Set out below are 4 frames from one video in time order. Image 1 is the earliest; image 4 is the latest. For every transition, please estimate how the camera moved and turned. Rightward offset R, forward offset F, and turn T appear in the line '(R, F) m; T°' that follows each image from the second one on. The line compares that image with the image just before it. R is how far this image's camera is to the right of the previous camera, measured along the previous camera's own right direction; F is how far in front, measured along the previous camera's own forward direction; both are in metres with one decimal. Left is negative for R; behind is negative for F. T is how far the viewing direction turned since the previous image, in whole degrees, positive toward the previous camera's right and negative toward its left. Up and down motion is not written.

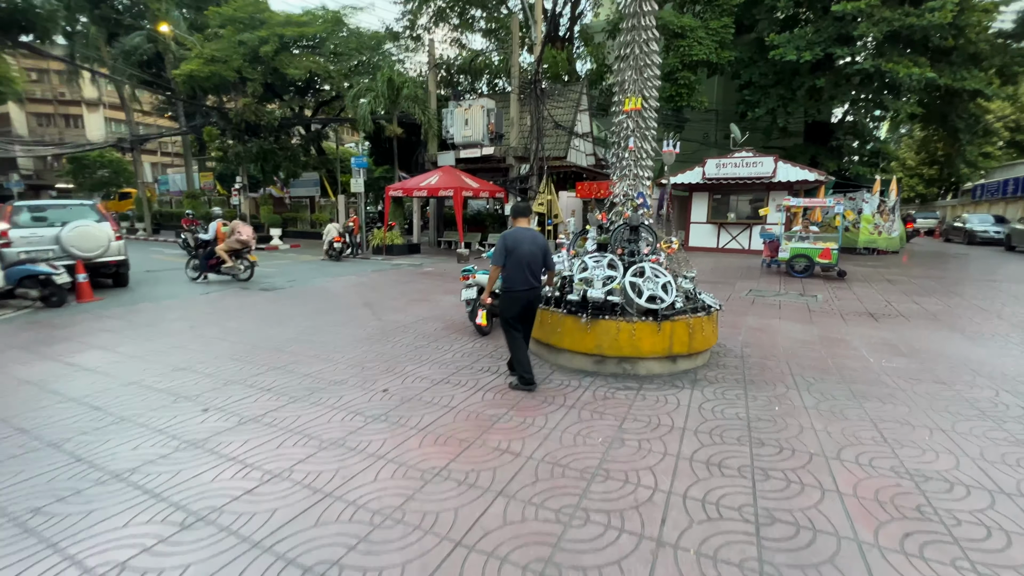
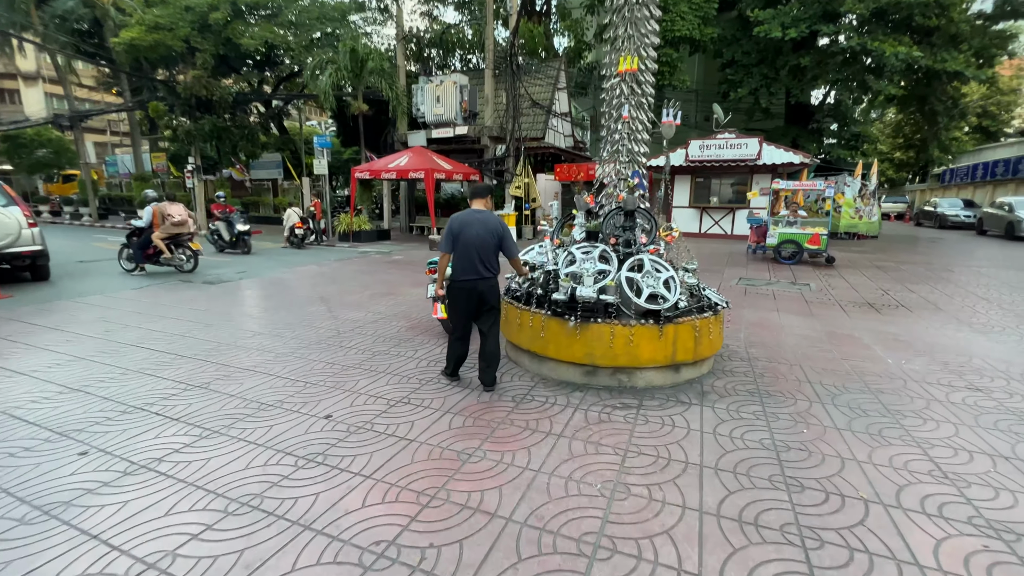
(0.0, +0.8) m; +3°
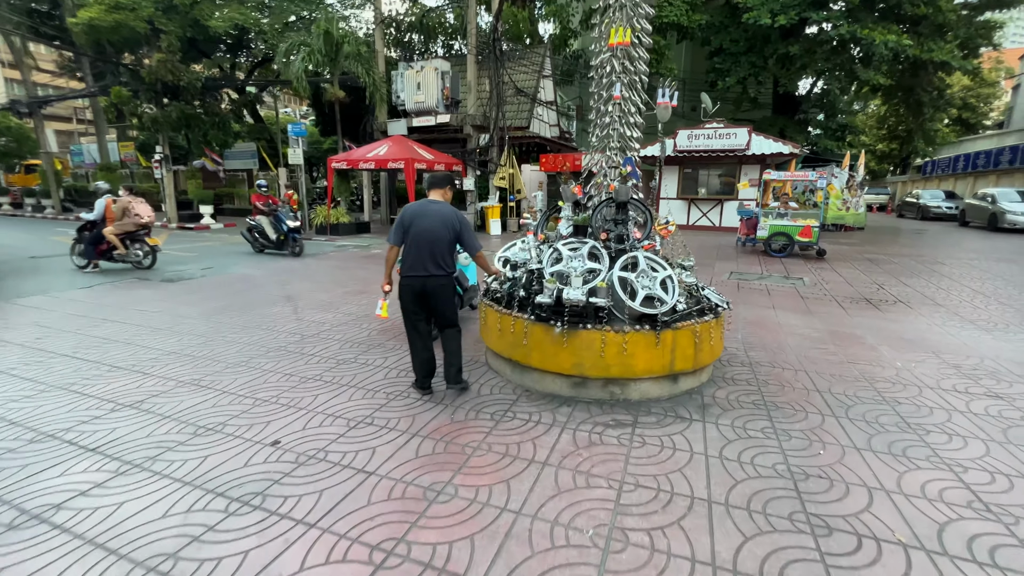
(+0.1, +0.5) m; +2°
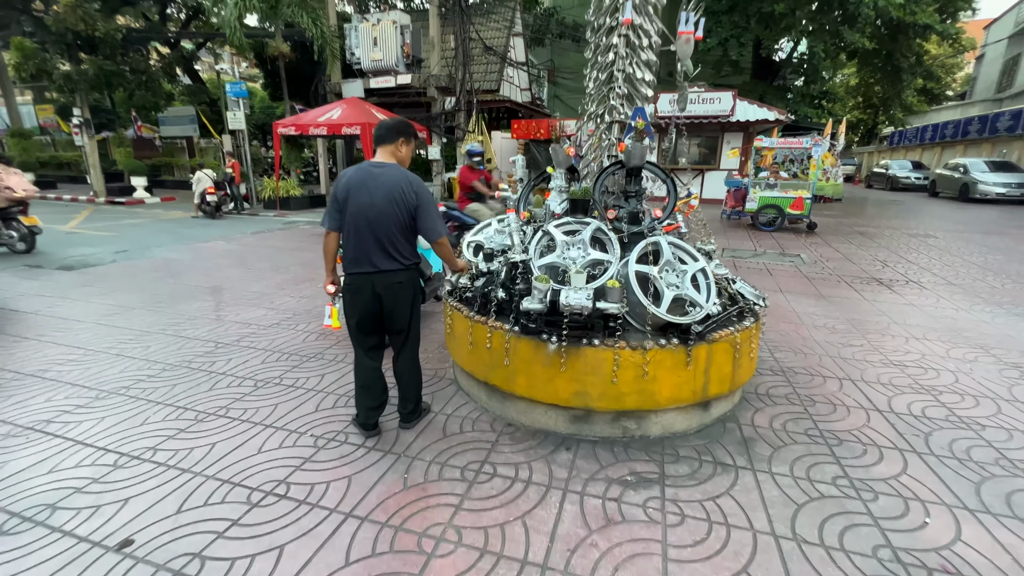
(0.0, +1.0) m; +4°
